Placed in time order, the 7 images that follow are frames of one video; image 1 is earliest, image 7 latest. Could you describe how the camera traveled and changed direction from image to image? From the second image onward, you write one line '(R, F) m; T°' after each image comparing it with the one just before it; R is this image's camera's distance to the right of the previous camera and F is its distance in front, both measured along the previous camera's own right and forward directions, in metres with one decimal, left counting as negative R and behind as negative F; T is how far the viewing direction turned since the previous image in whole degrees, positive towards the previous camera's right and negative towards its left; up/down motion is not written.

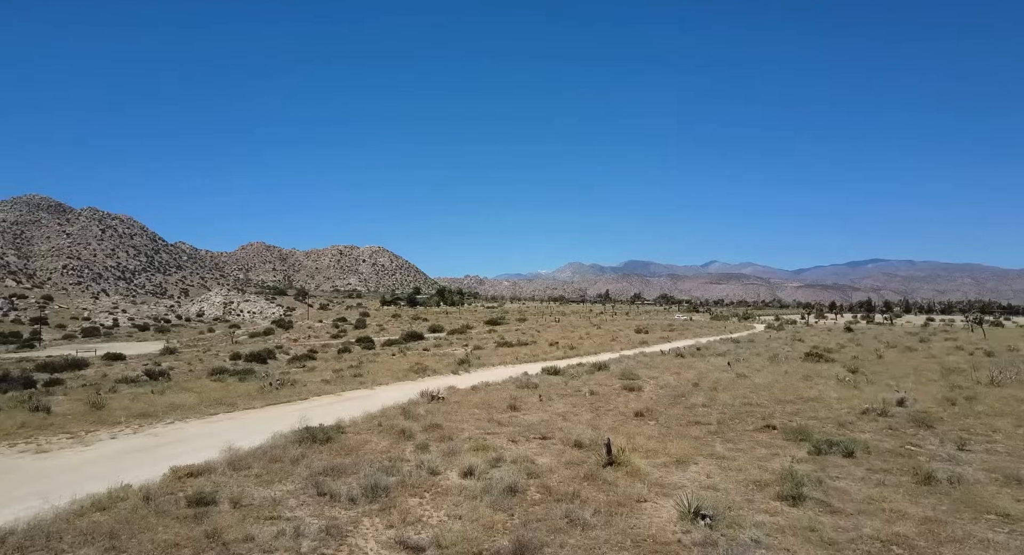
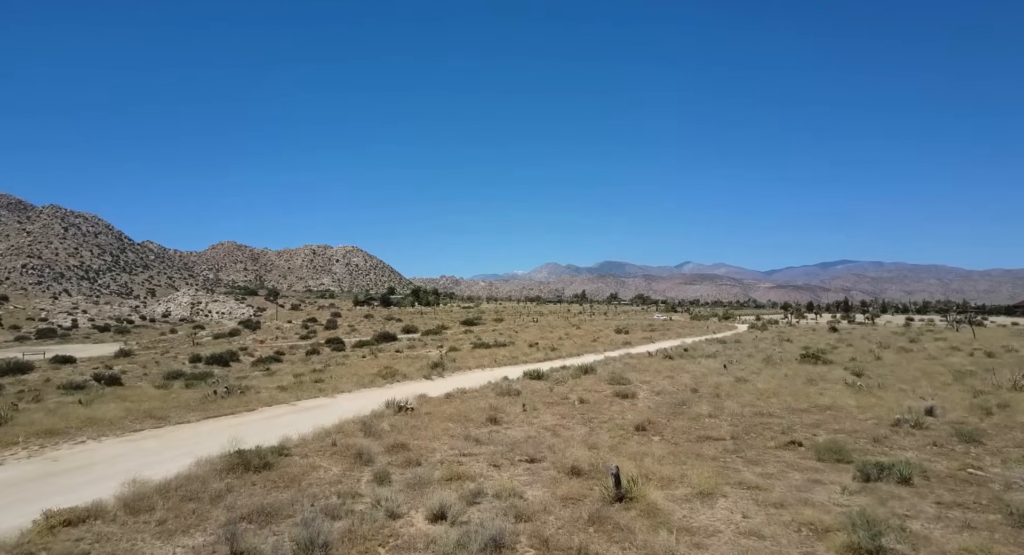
(-0.1, +3.3) m; +2°
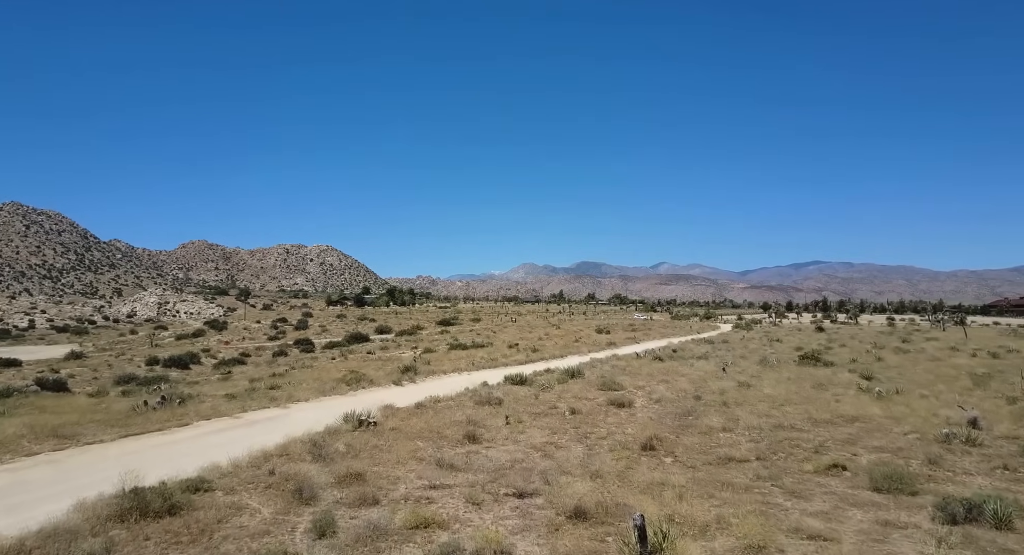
(-0.1, +3.3) m; +2°
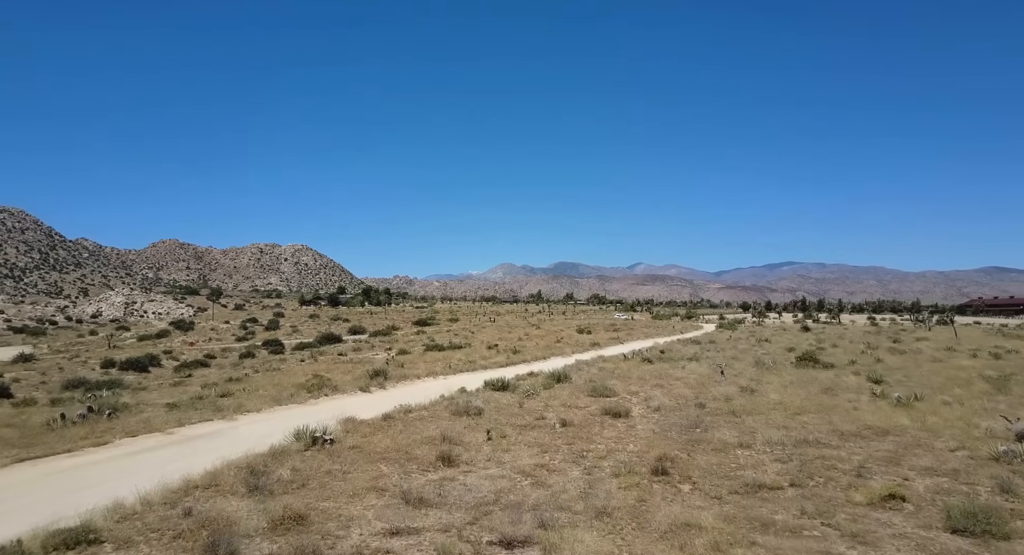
(-0.1, +2.9) m; +2°
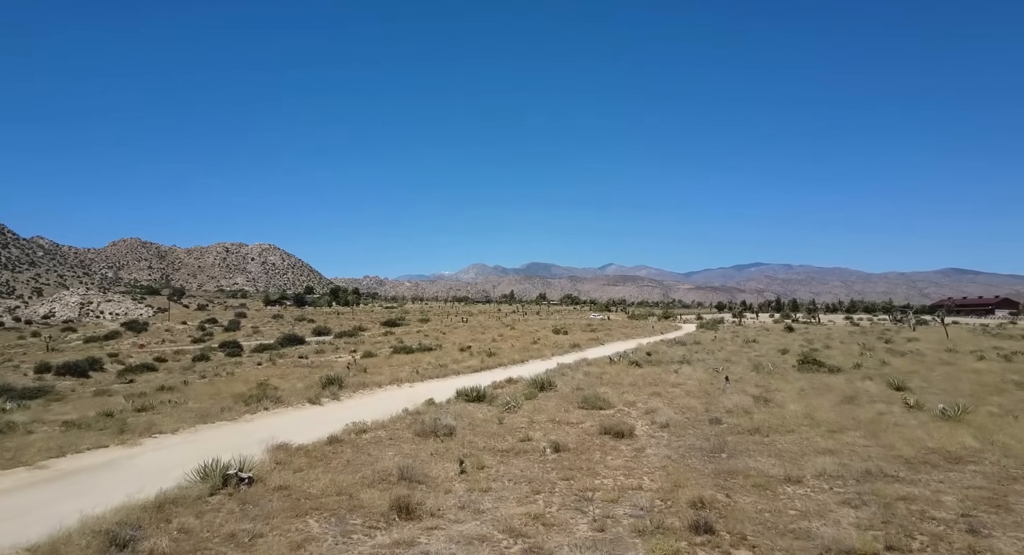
(-0.2, +3.9) m; +2°
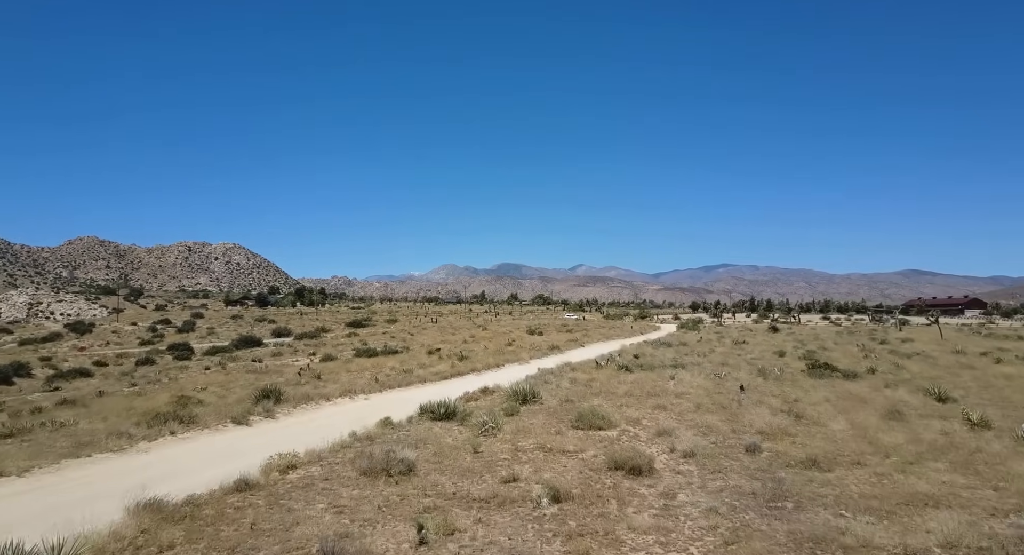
(-0.2, +4.4) m; +3°
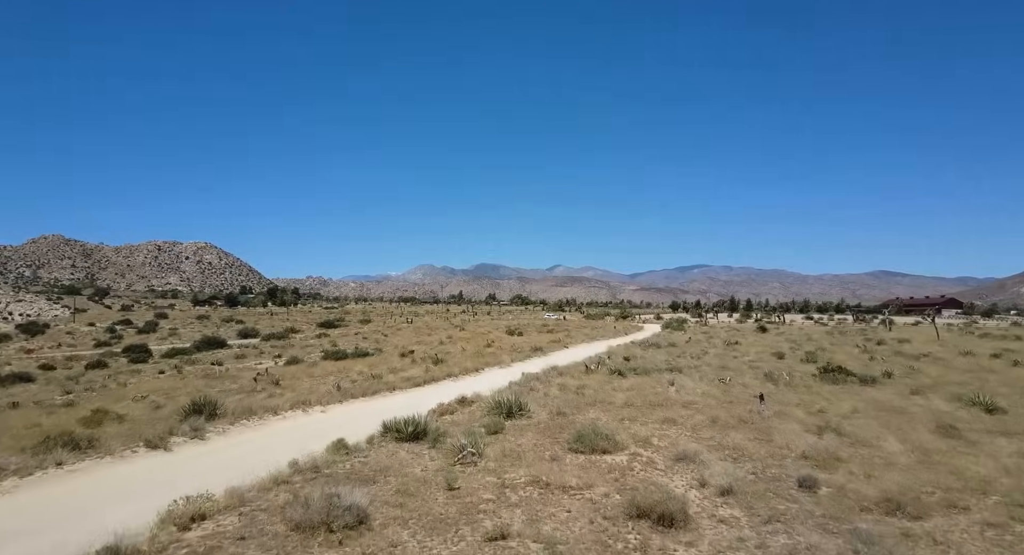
(-0.1, +3.4) m; +2°
